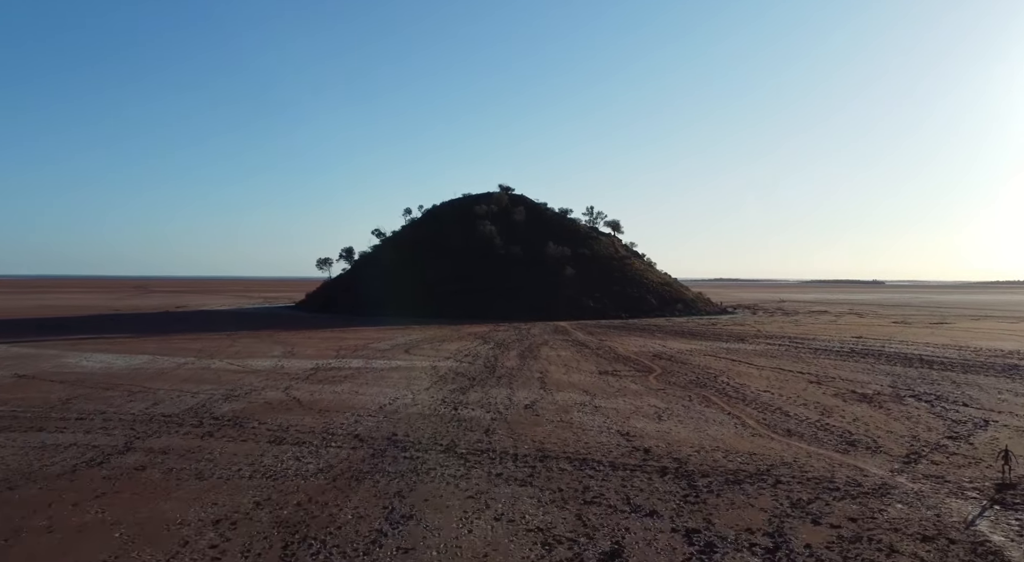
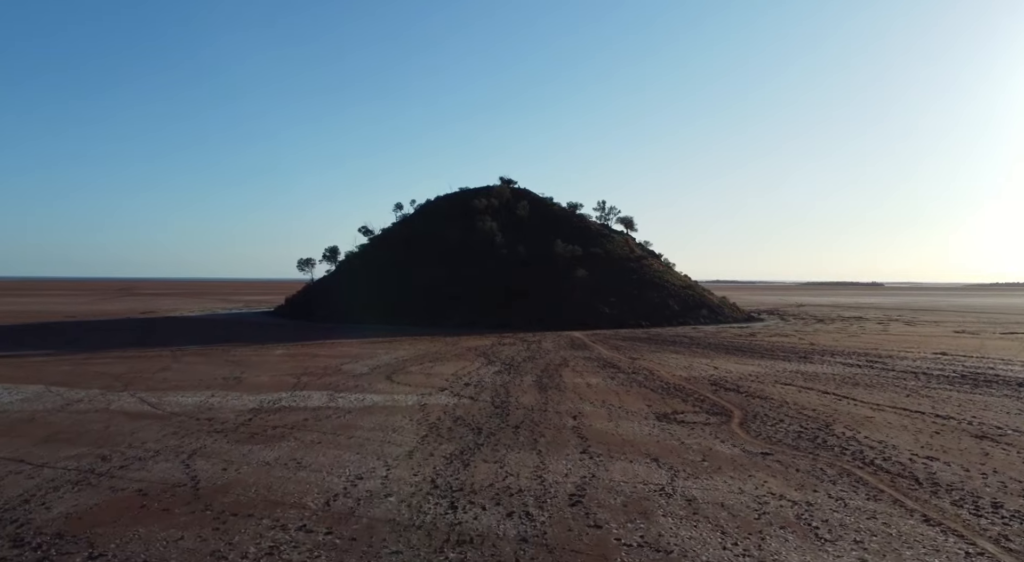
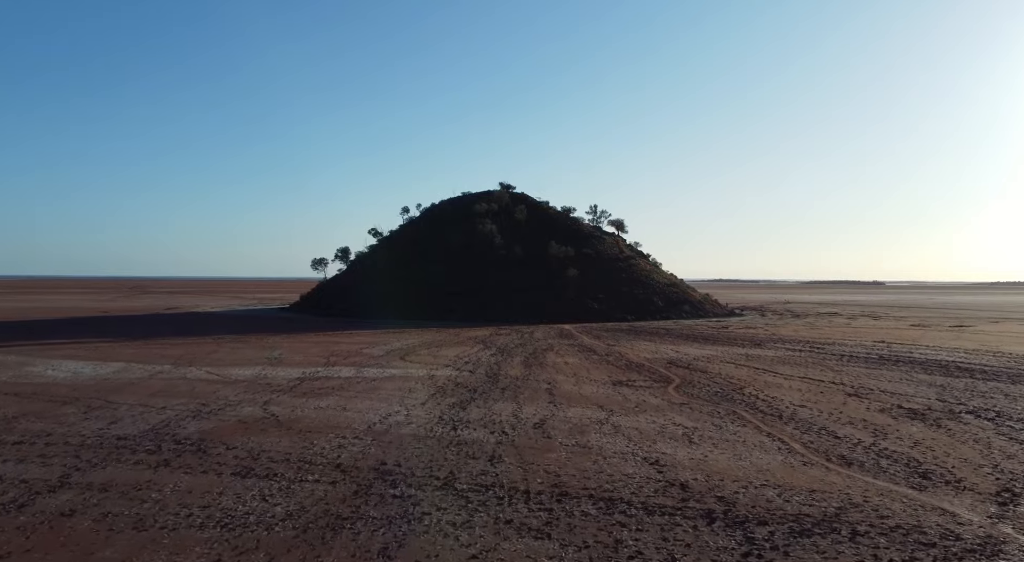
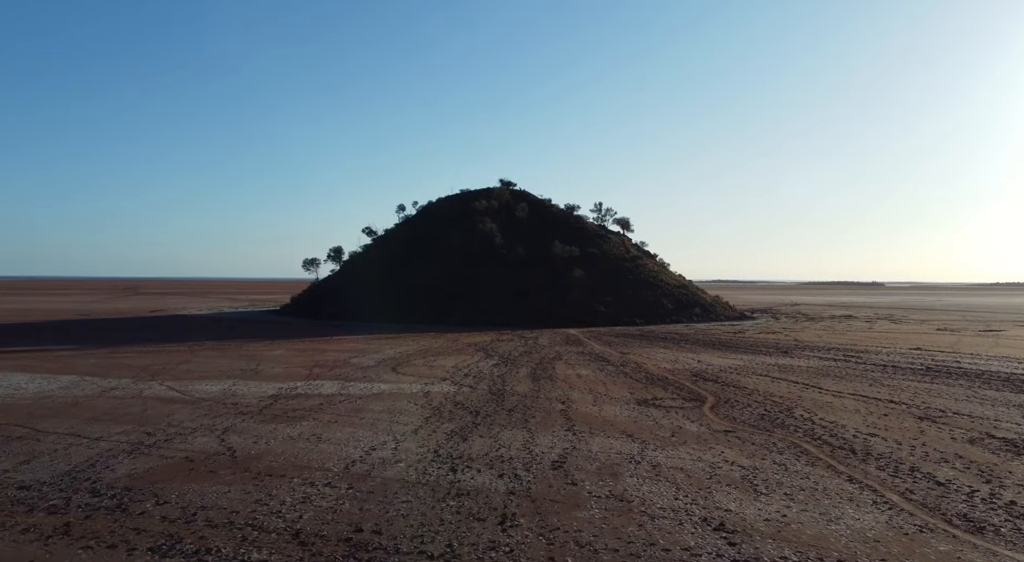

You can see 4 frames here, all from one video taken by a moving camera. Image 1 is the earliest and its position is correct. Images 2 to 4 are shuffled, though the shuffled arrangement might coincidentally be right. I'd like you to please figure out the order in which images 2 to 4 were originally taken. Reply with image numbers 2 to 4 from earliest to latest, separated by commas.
3, 4, 2
